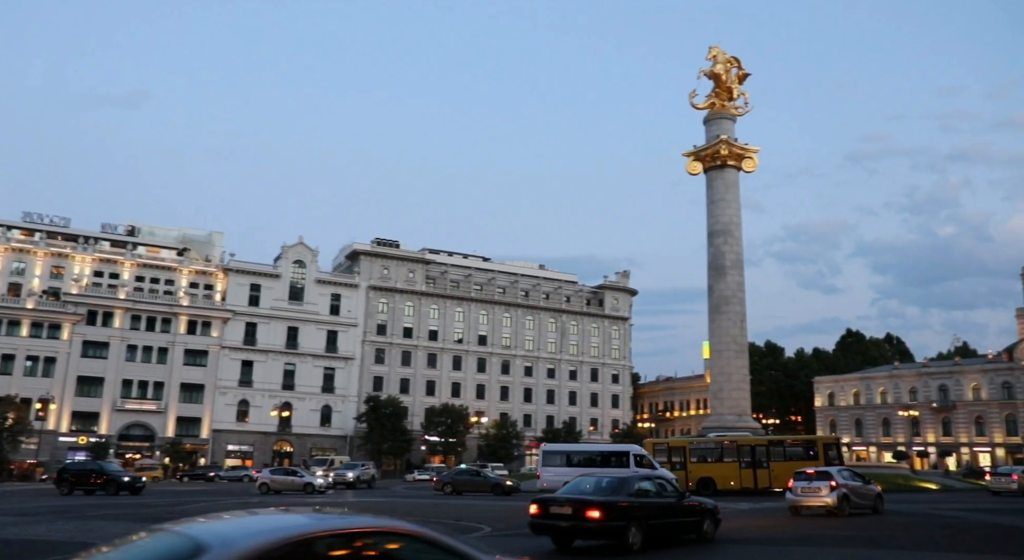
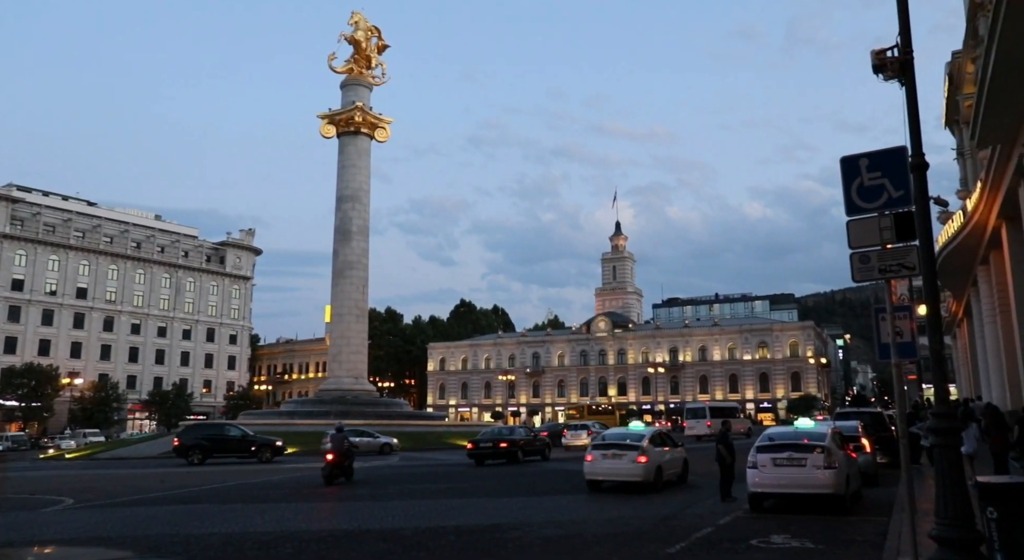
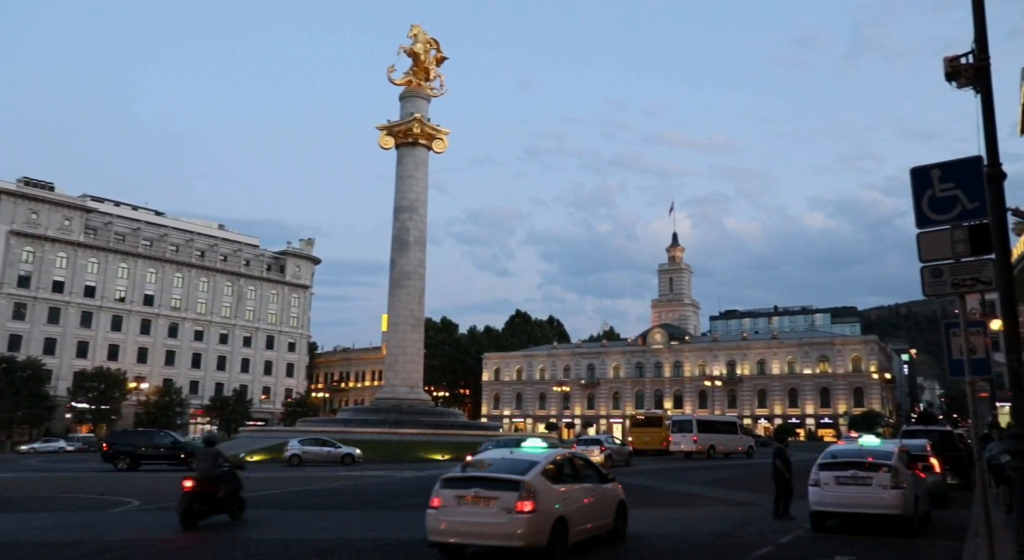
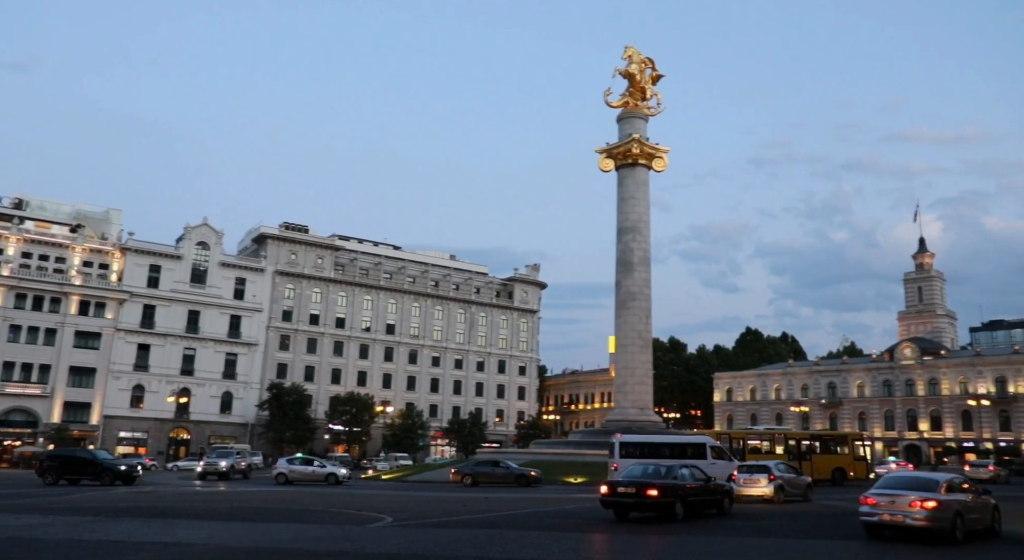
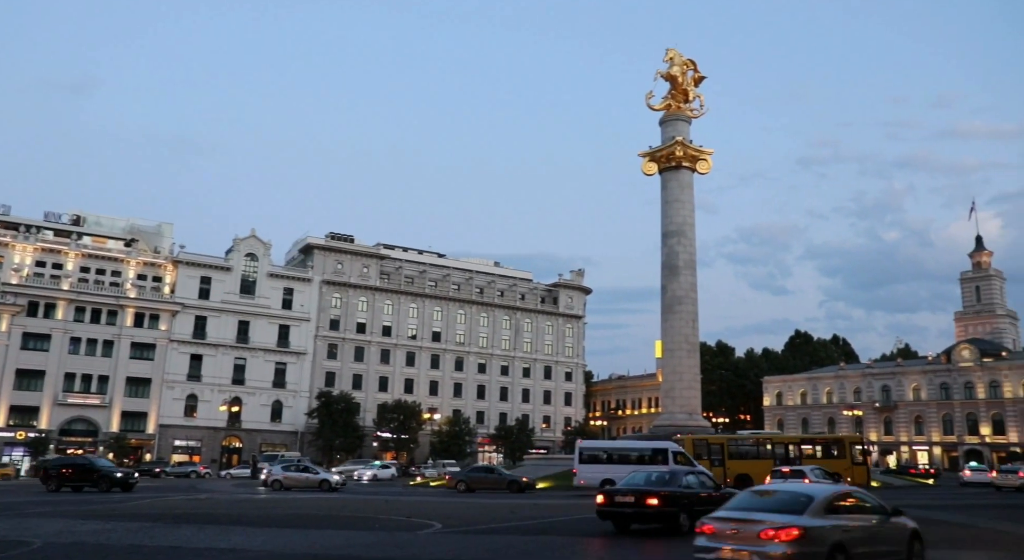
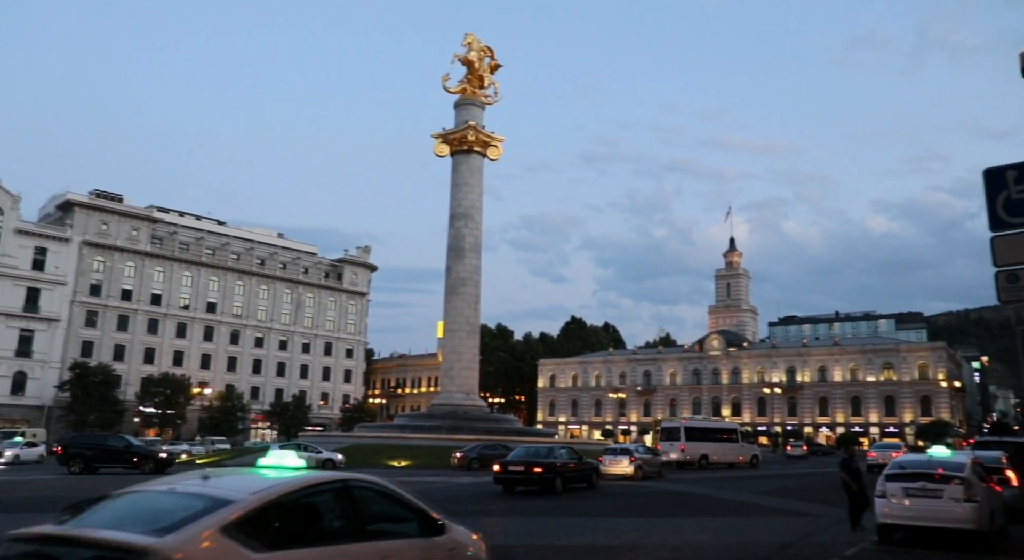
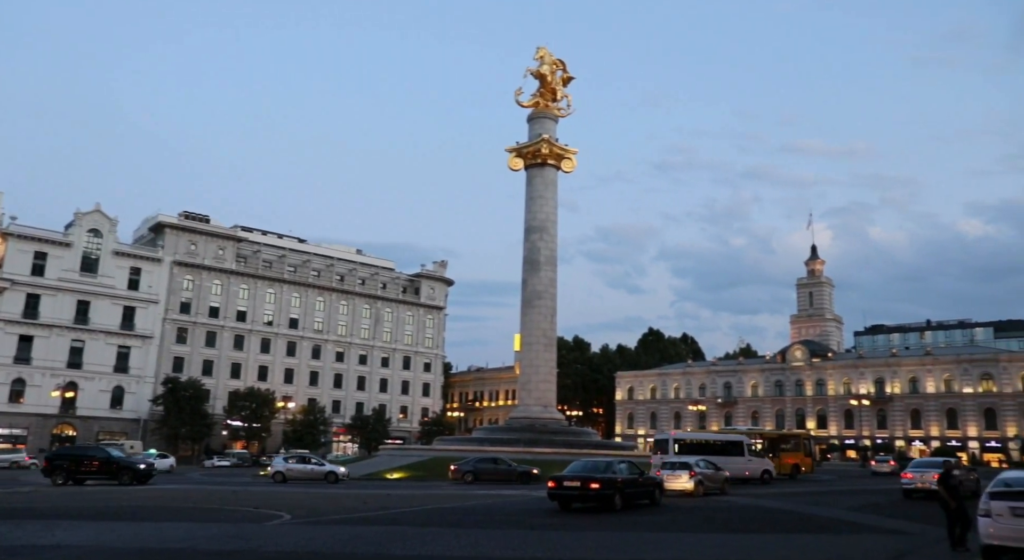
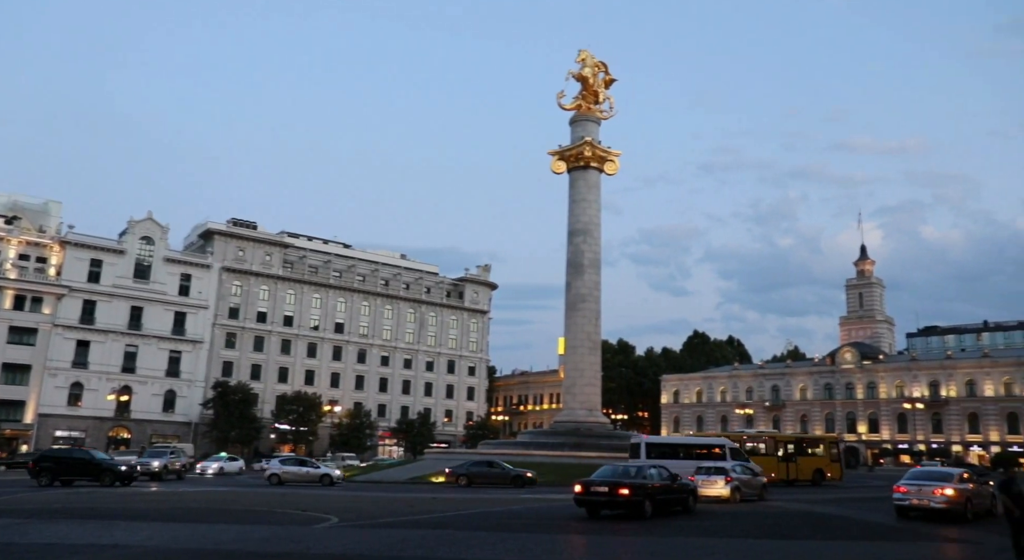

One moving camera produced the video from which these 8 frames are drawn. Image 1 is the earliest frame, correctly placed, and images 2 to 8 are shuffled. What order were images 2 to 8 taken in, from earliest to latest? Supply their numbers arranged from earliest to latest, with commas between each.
5, 4, 8, 7, 6, 3, 2
